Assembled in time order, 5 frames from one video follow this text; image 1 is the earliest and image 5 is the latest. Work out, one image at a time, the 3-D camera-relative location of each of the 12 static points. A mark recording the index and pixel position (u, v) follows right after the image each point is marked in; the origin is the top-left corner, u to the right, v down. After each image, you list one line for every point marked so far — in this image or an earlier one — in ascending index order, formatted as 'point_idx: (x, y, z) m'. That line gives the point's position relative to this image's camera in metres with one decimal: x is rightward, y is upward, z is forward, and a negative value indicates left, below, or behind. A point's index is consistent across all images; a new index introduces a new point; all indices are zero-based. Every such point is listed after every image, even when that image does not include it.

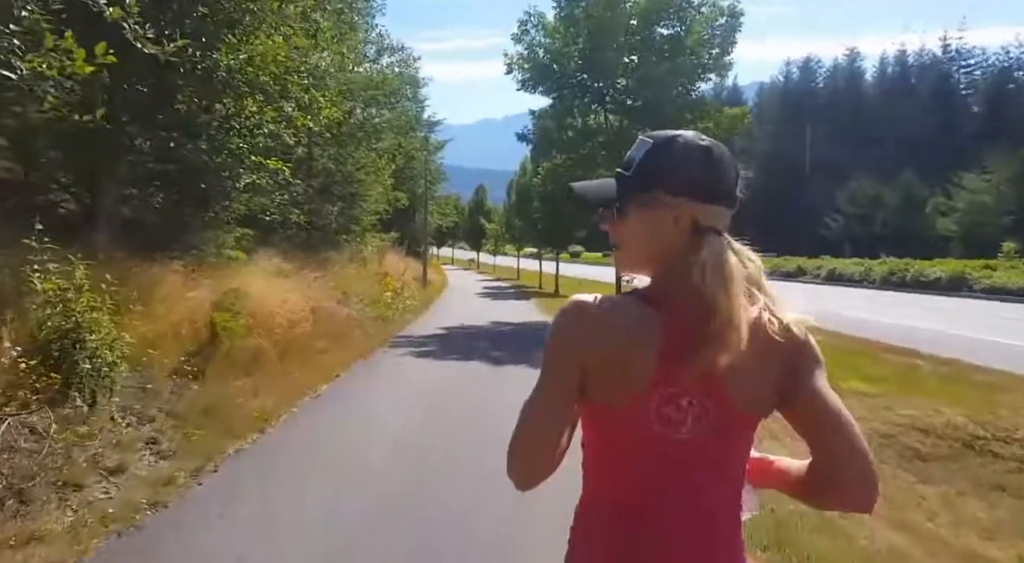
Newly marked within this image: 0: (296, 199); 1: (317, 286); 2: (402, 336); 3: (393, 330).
0: (-5.8, +2.2, +18.4) m
1: (-4.3, -0.1, +15.4) m
2: (-2.5, -1.2, +15.7) m
3: (-2.9, -1.1, +16.6) m
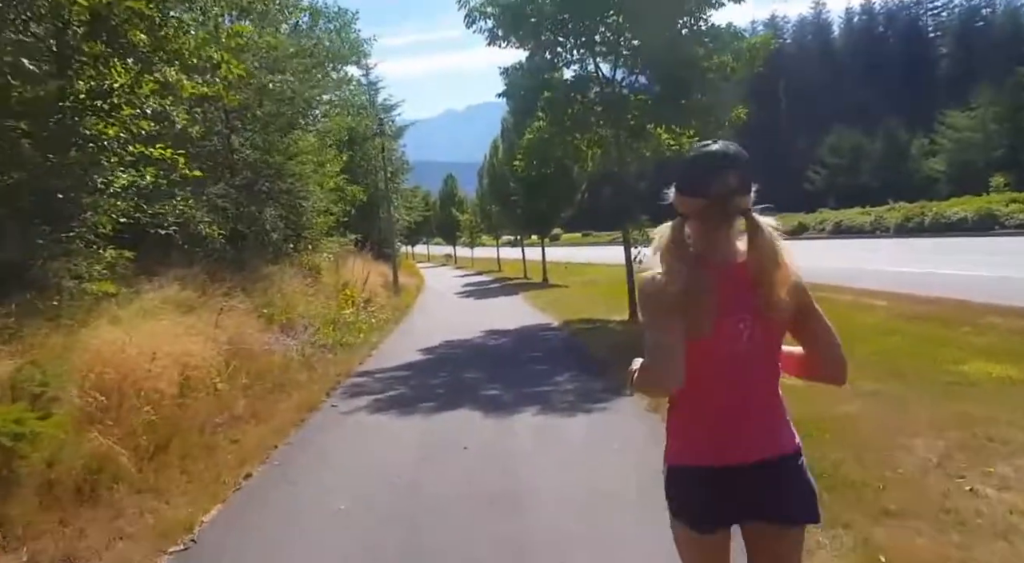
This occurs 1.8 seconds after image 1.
0: (-6.2, +1.6, +14.2) m
1: (-4.4, -0.6, +11.3) m
2: (-2.5, -1.5, +11.7) m
3: (-2.9, -1.4, +12.6) m
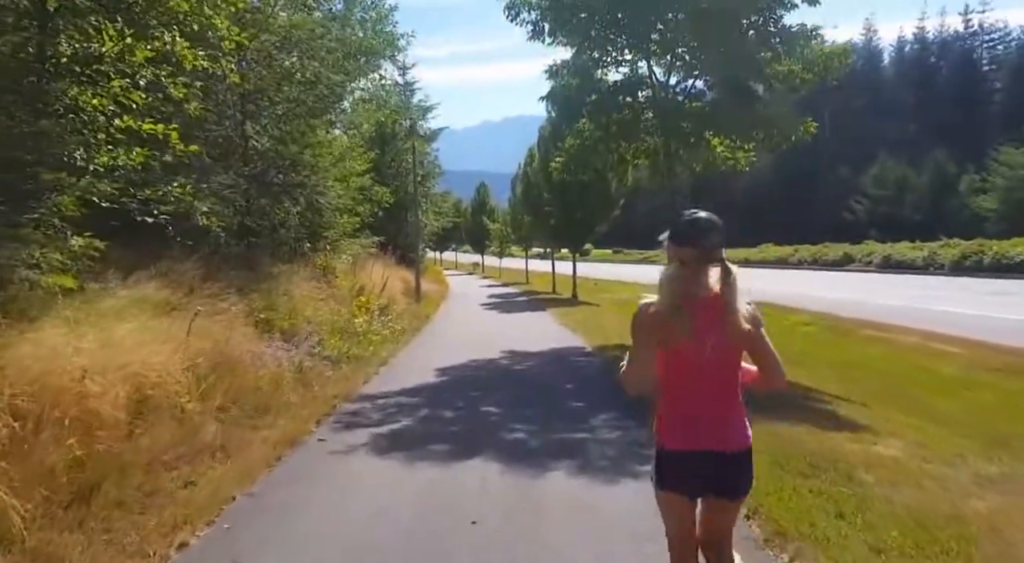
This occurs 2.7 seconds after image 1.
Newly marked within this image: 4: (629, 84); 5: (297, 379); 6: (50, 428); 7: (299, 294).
0: (-5.6, +1.7, +12.9) m
1: (-4.0, -0.6, +9.9) m
2: (-2.1, -1.6, +10.2) m
3: (-2.5, -1.5, +11.1) m
4: (+2.6, +4.3, +15.2) m
5: (-3.0, -1.4, +10.0) m
6: (-3.5, -1.0, +5.4) m
7: (-4.3, -0.3, +13.9) m
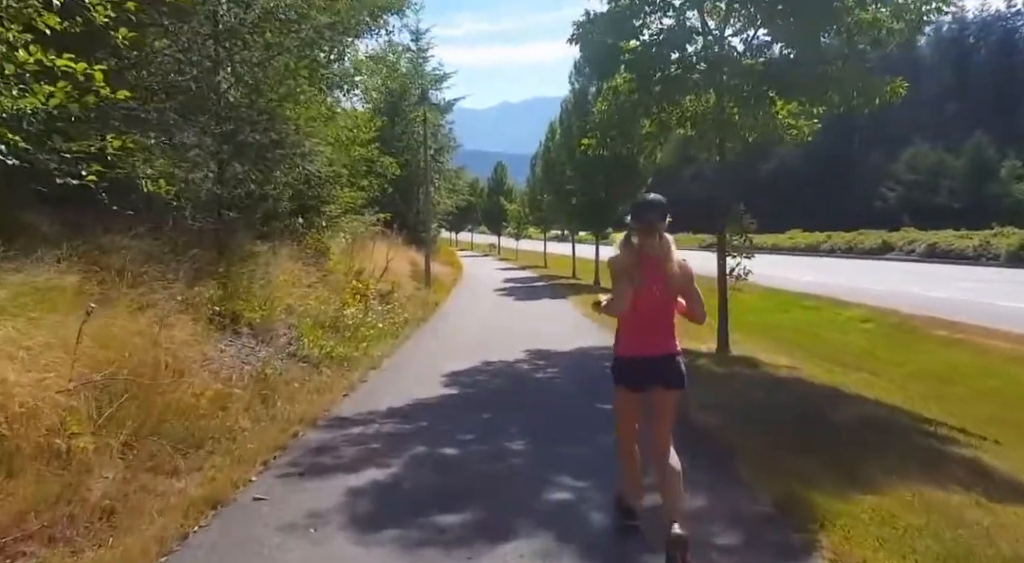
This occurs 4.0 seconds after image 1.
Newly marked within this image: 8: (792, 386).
0: (-5.2, +2.0, +10.6) m
1: (-3.7, -0.4, +7.6) m
2: (-1.9, -1.4, +8.0) m
3: (-2.2, -1.3, +8.9) m
4: (+3.0, +4.5, +12.7) m
5: (-2.8, -1.2, +7.8) m
6: (-3.4, -1.0, +3.2) m
7: (-3.9, 0.0, +11.7) m
8: (+3.7, -1.4, +9.2) m
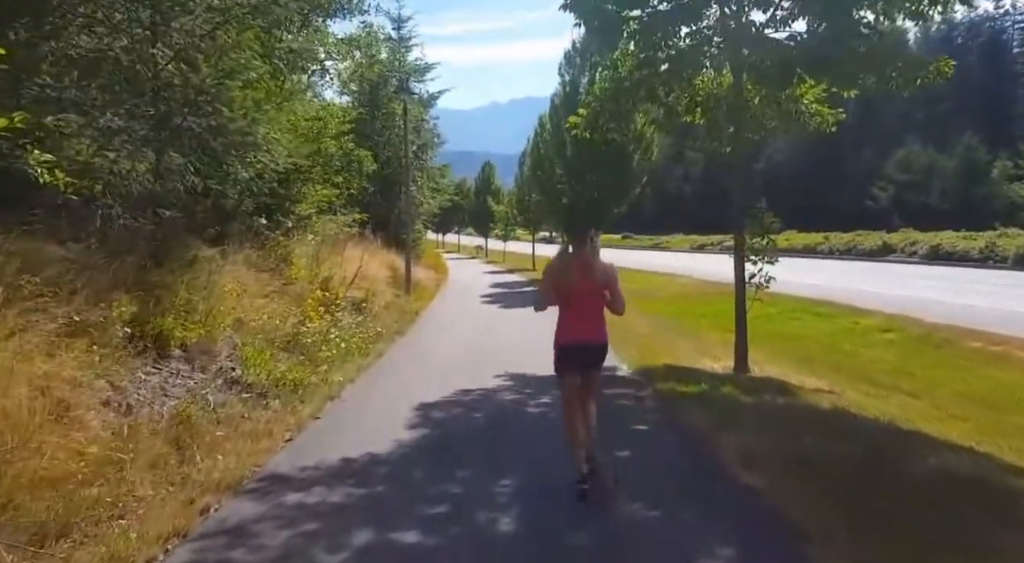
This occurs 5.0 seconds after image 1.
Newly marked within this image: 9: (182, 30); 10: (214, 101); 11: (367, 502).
0: (-5.4, +1.8, +8.9) m
1: (-3.8, -0.5, +5.9) m
2: (-2.0, -1.6, +6.3) m
3: (-2.3, -1.5, +7.2) m
4: (+2.8, +4.4, +11.0) m
5: (-2.9, -1.4, +6.1) m
6: (-3.4, -1.1, +1.5) m
7: (-4.1, -0.1, +9.9) m
8: (+3.6, -1.5, +7.6) m
9: (-4.7, +3.5, +10.3) m
10: (-4.5, +2.8, +11.2) m
11: (-1.0, -1.6, +5.5) m
